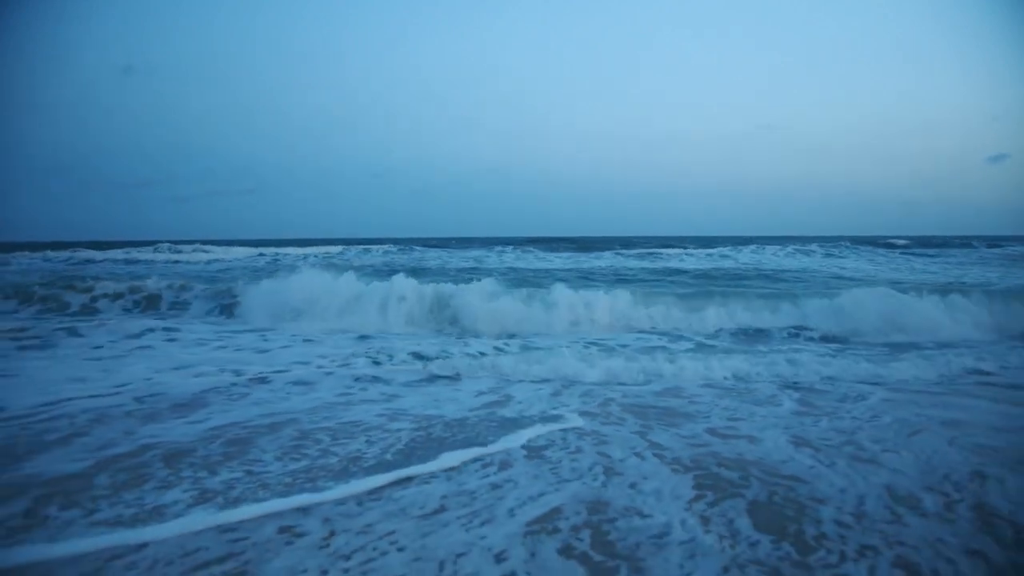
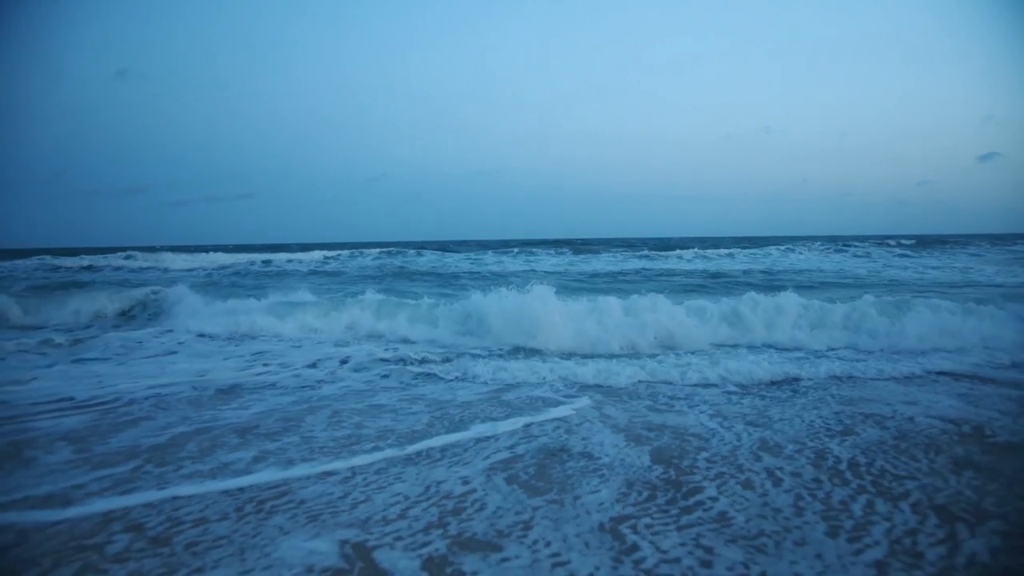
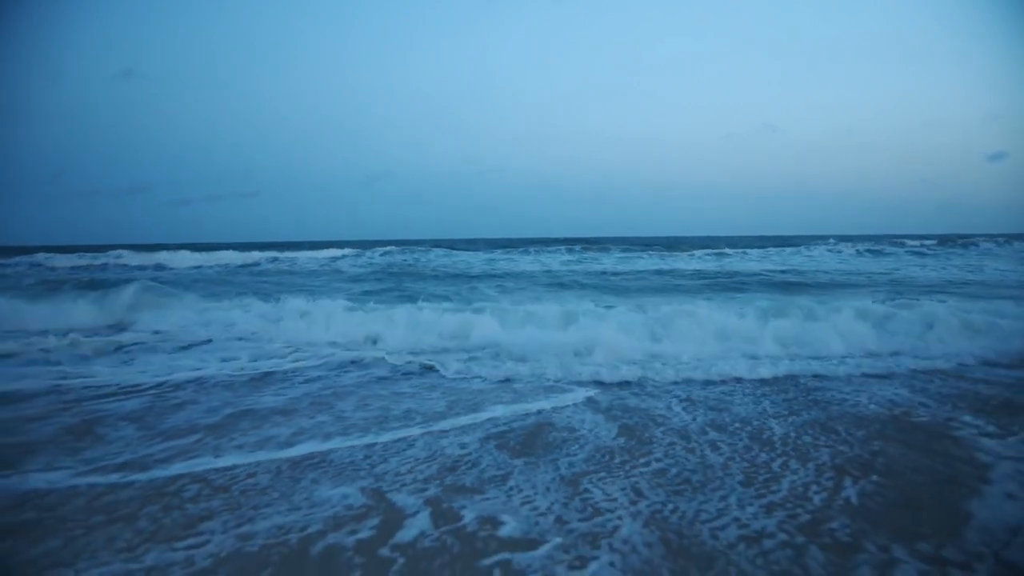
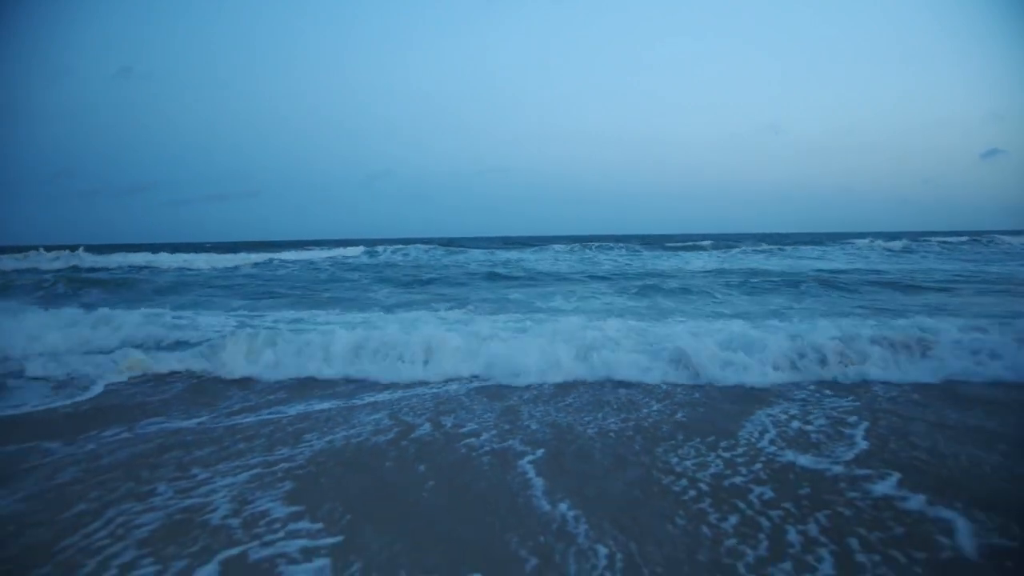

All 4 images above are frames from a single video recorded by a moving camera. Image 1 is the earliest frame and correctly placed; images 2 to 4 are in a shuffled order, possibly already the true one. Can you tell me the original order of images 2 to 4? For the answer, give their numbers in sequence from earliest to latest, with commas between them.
2, 3, 4
